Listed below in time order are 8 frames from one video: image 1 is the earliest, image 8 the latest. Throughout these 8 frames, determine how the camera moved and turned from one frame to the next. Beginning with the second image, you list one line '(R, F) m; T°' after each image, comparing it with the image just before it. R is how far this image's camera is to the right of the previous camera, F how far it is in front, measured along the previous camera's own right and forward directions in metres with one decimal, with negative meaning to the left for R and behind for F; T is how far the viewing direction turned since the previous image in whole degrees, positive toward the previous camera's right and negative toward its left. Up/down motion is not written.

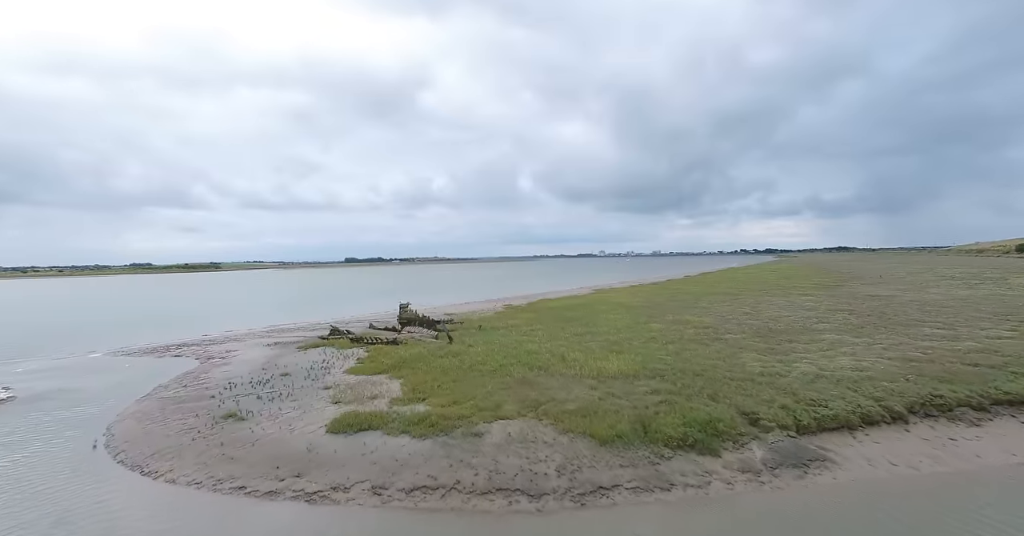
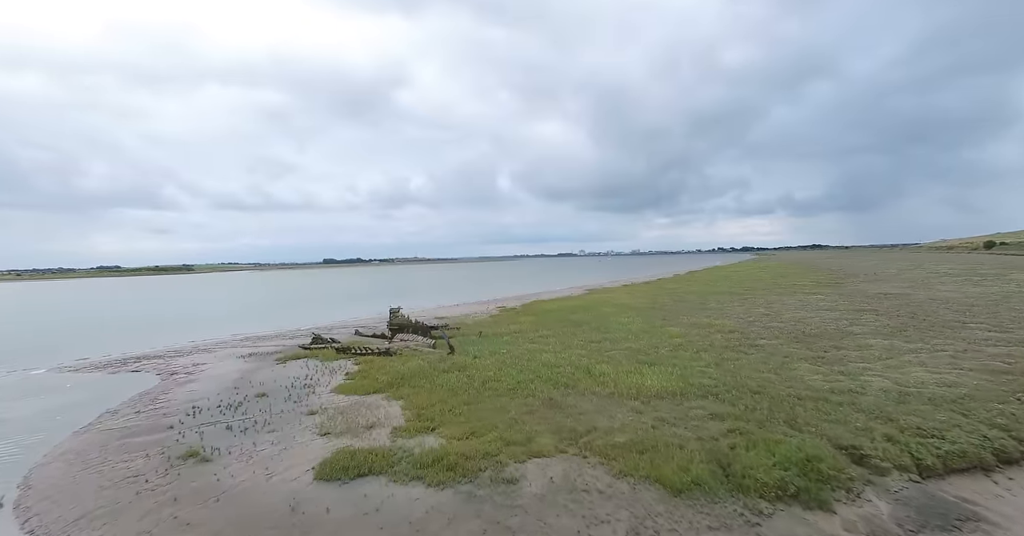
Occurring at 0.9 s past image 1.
(-1.3, +2.8) m; +2°
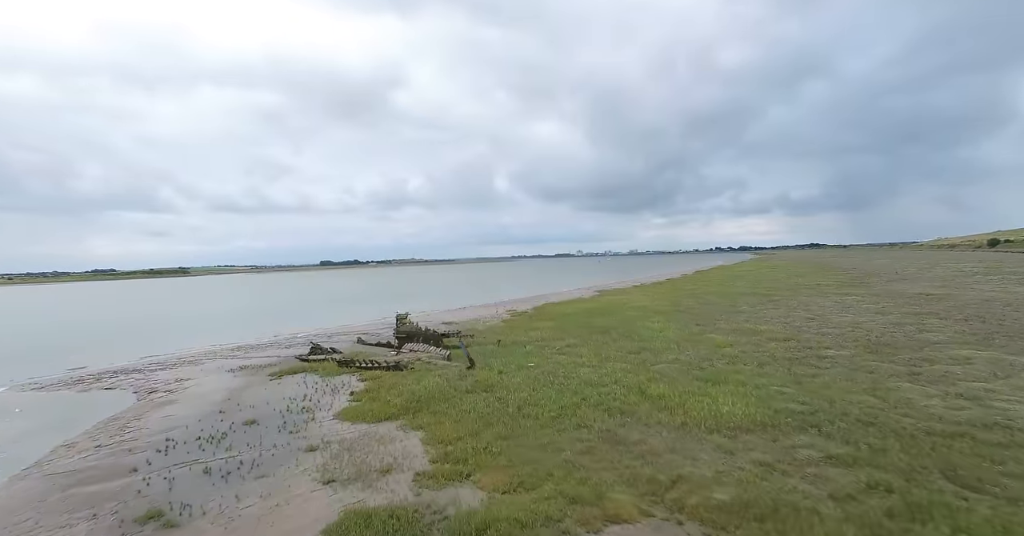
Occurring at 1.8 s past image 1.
(-1.3, +2.9) m; 0°
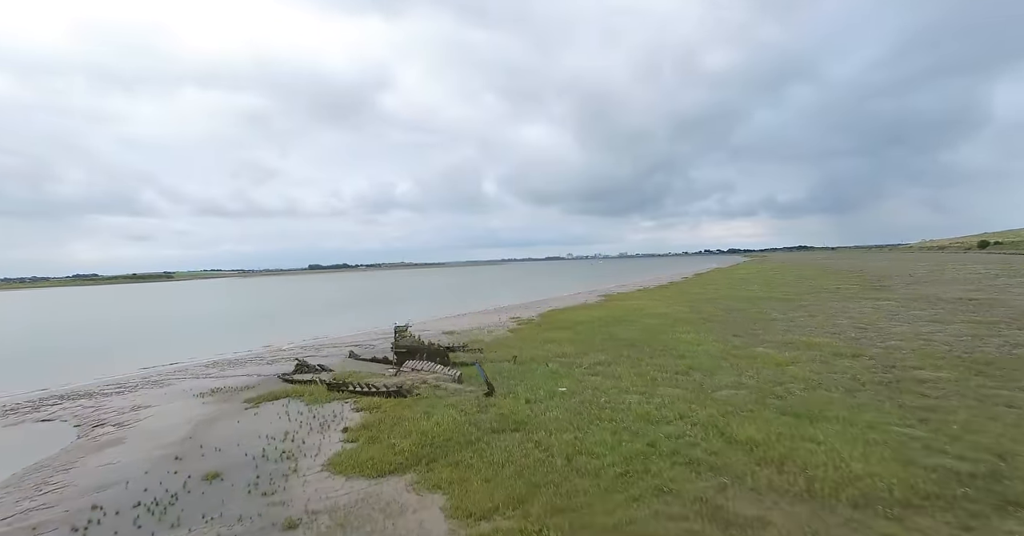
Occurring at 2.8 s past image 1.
(-1.3, +3.4) m; +1°
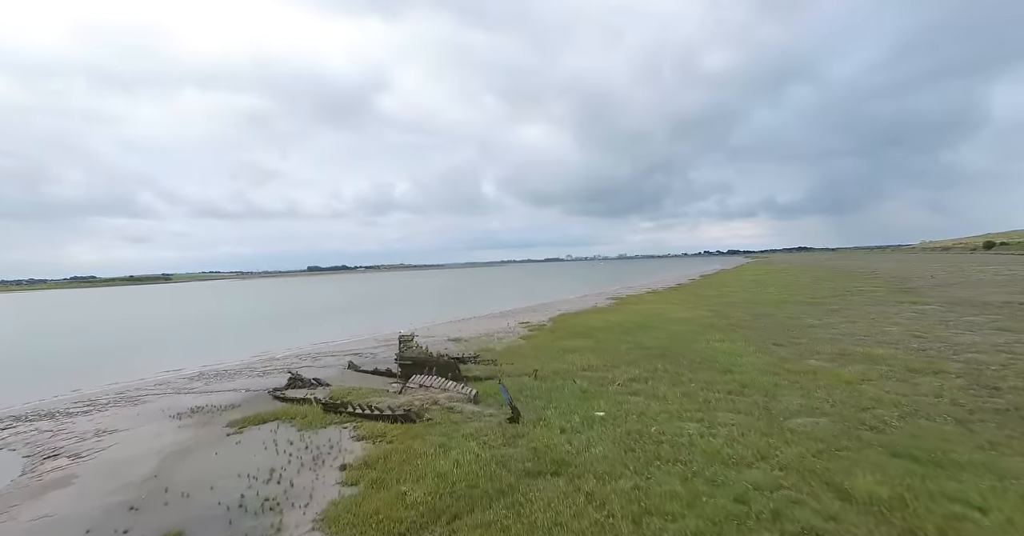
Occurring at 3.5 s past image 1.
(-0.9, +2.6) m; 0°
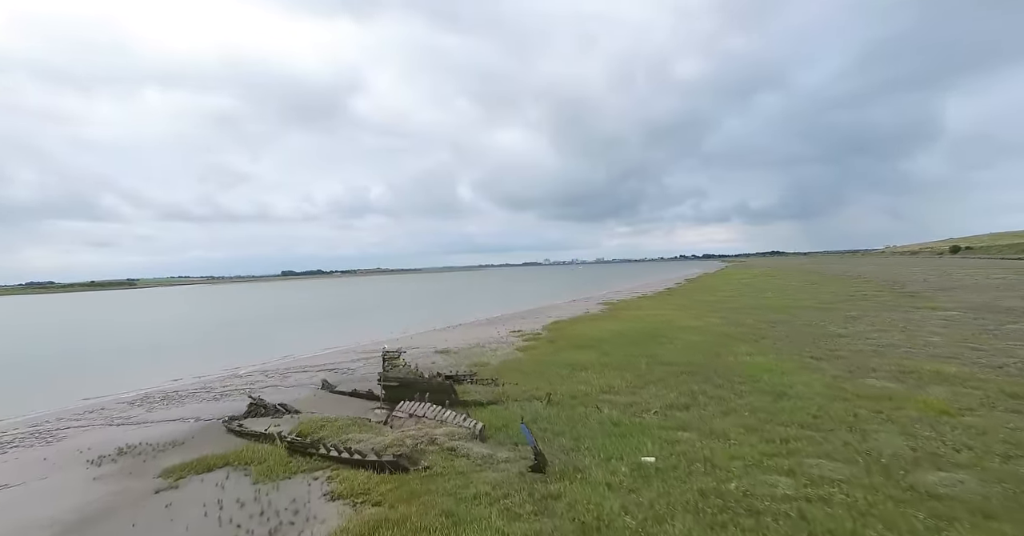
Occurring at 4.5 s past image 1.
(-1.1, +3.4) m; +3°
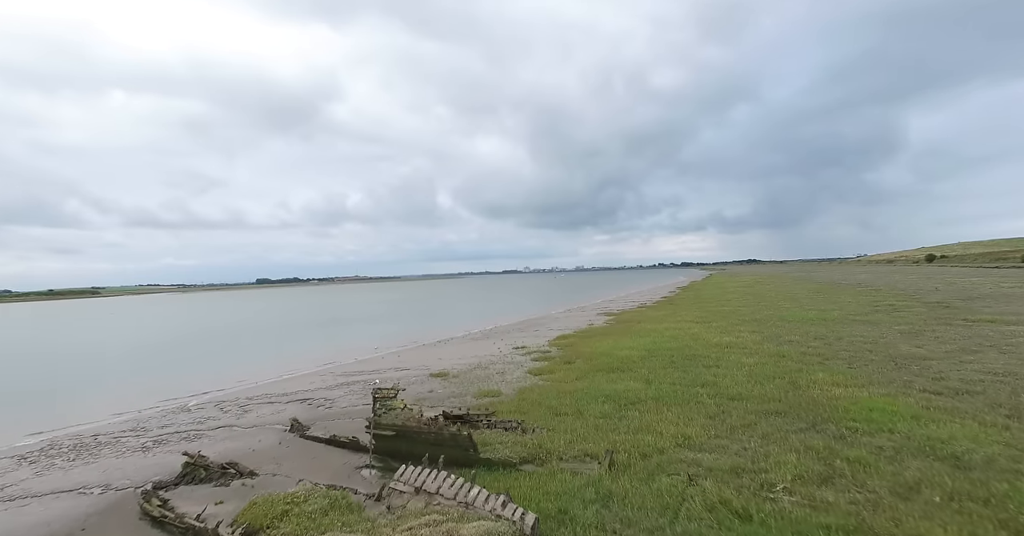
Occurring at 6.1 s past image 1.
(-1.8, +5.1) m; +2°
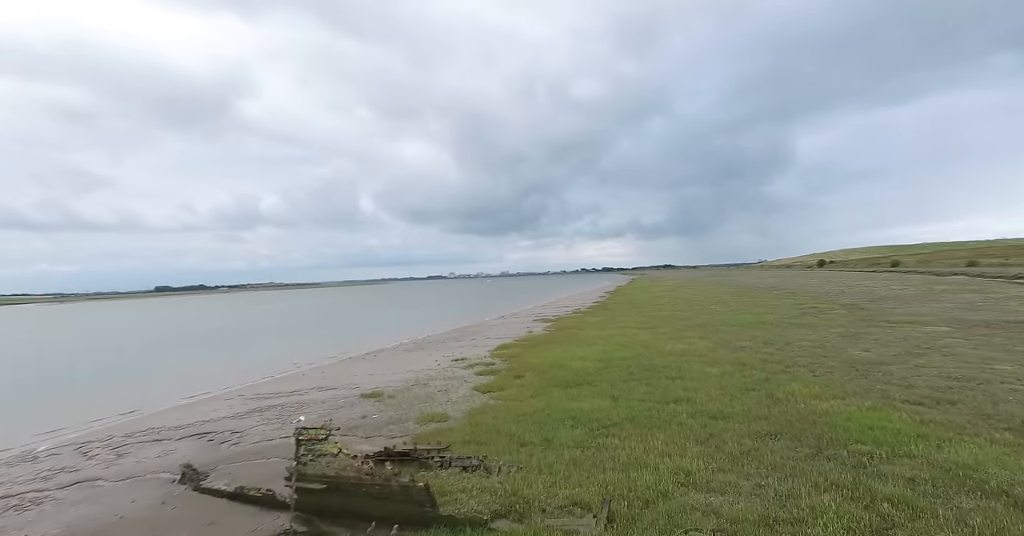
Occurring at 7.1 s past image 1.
(-1.0, +2.9) m; +9°
